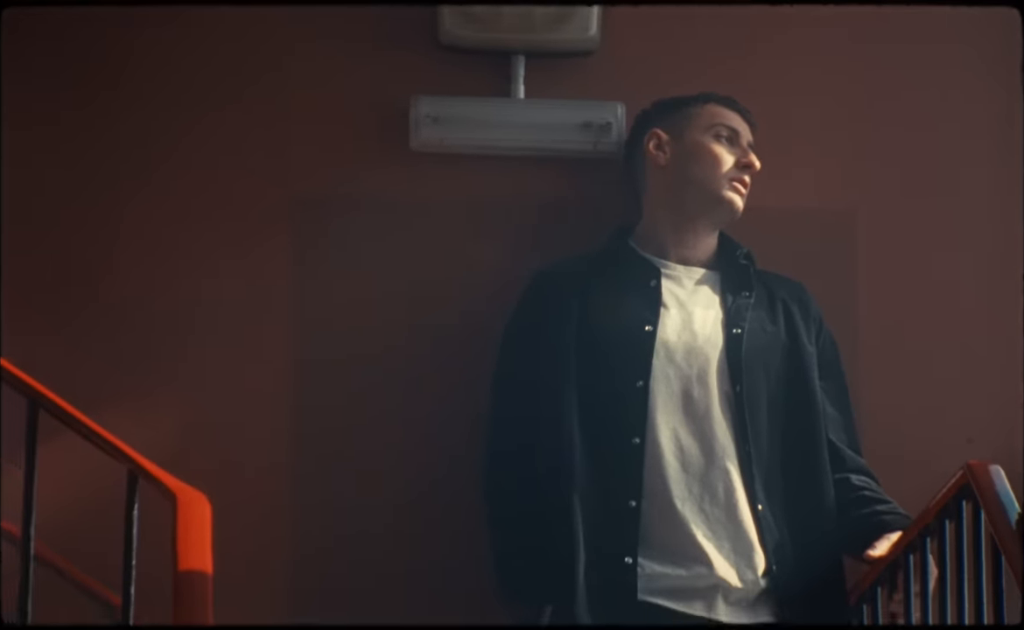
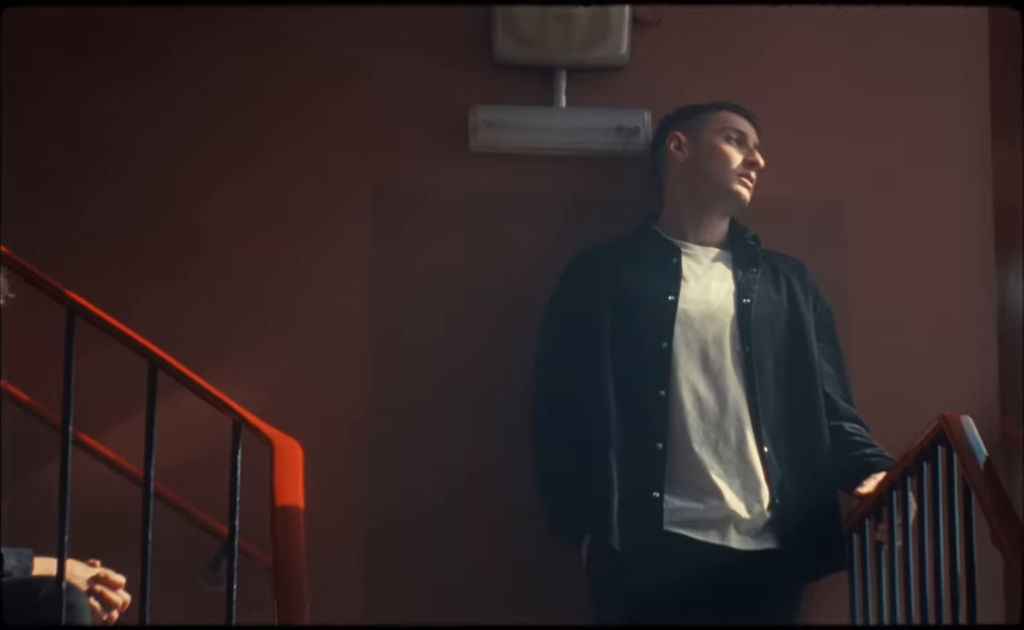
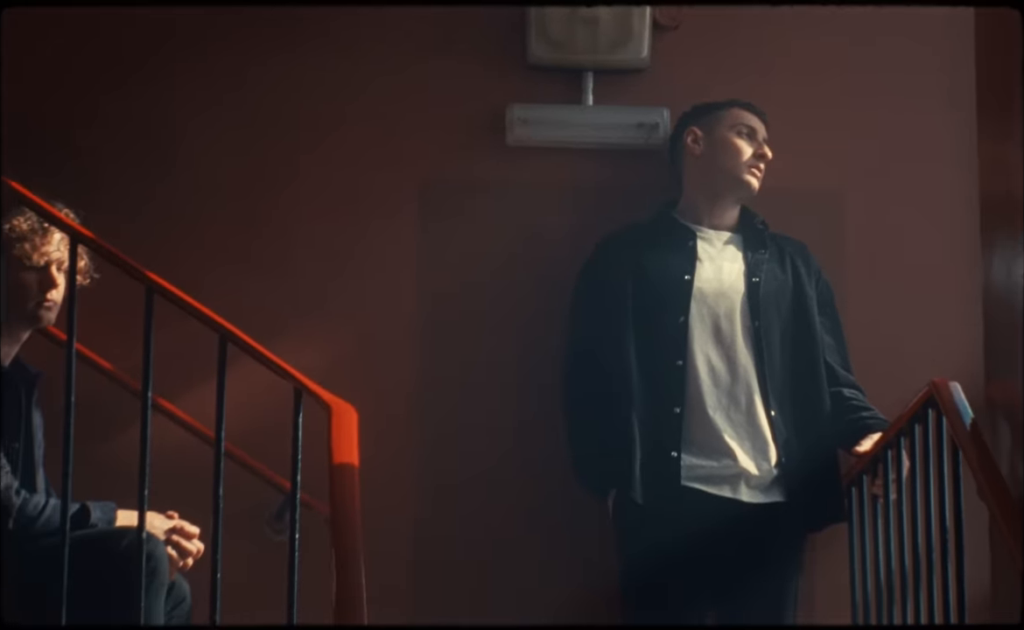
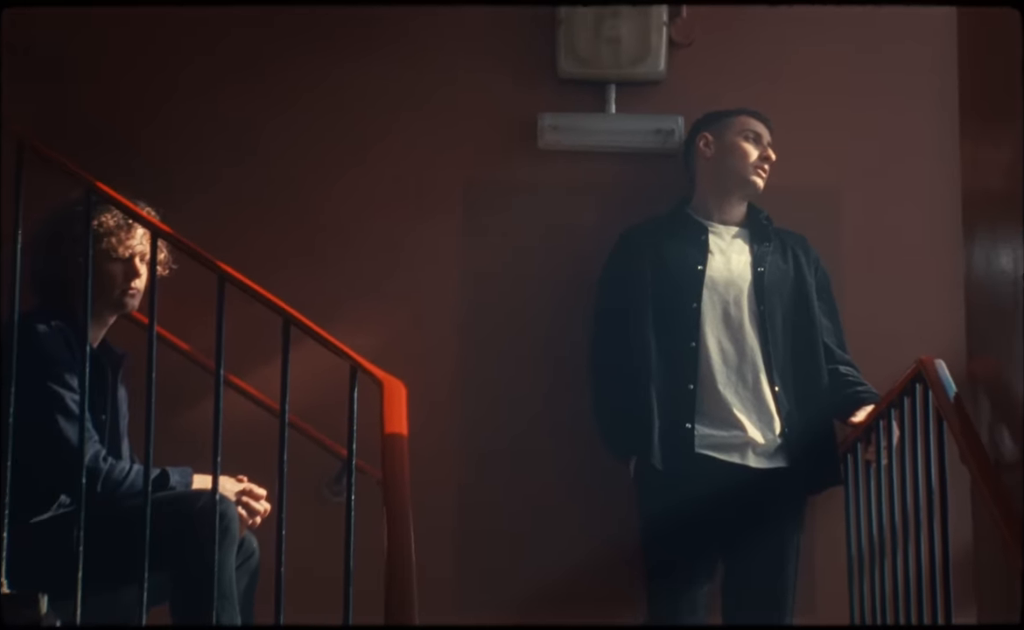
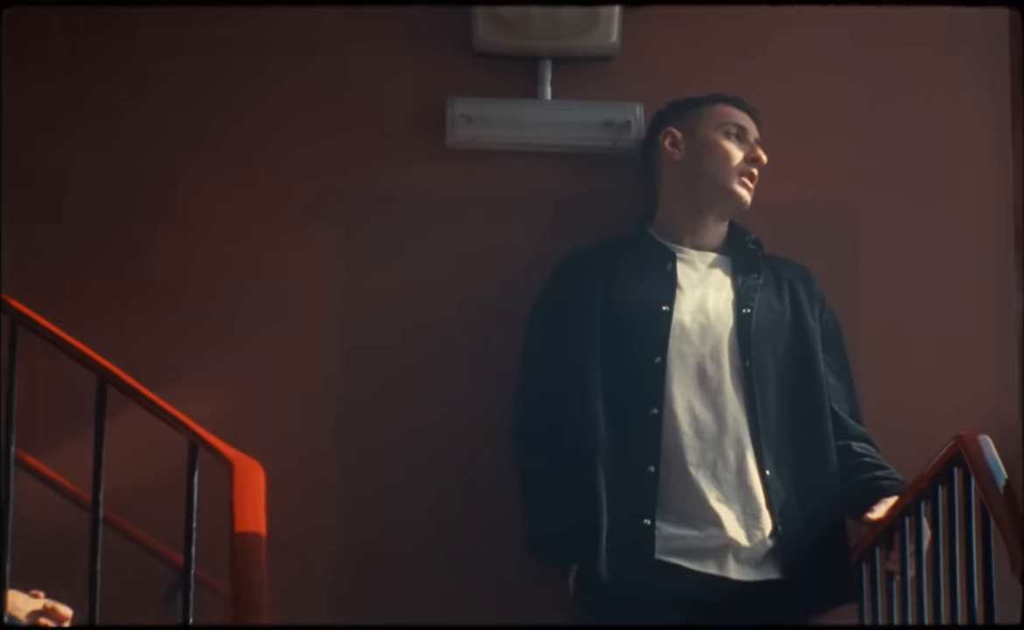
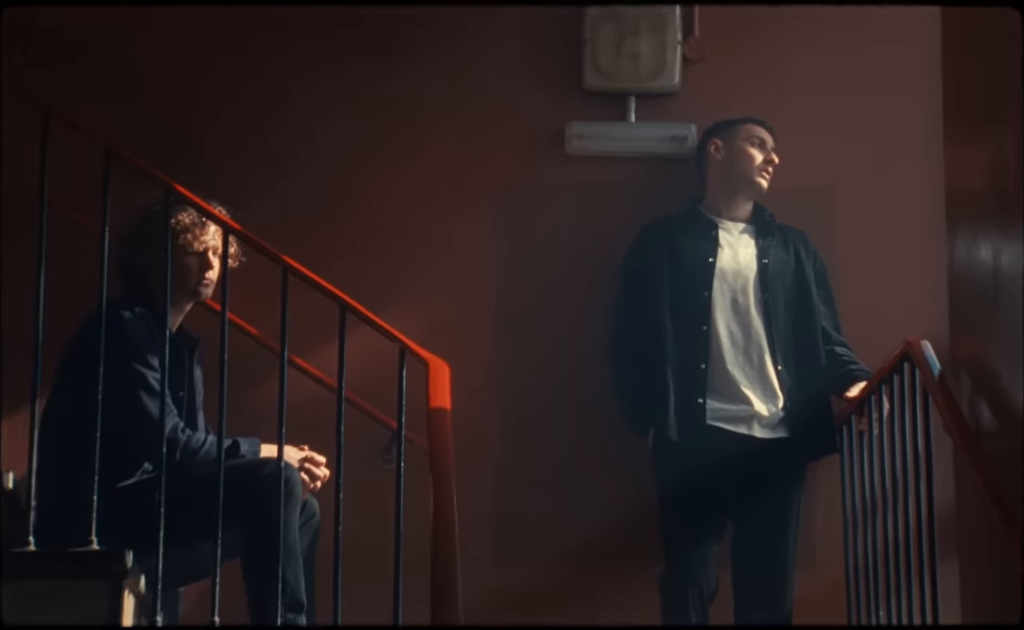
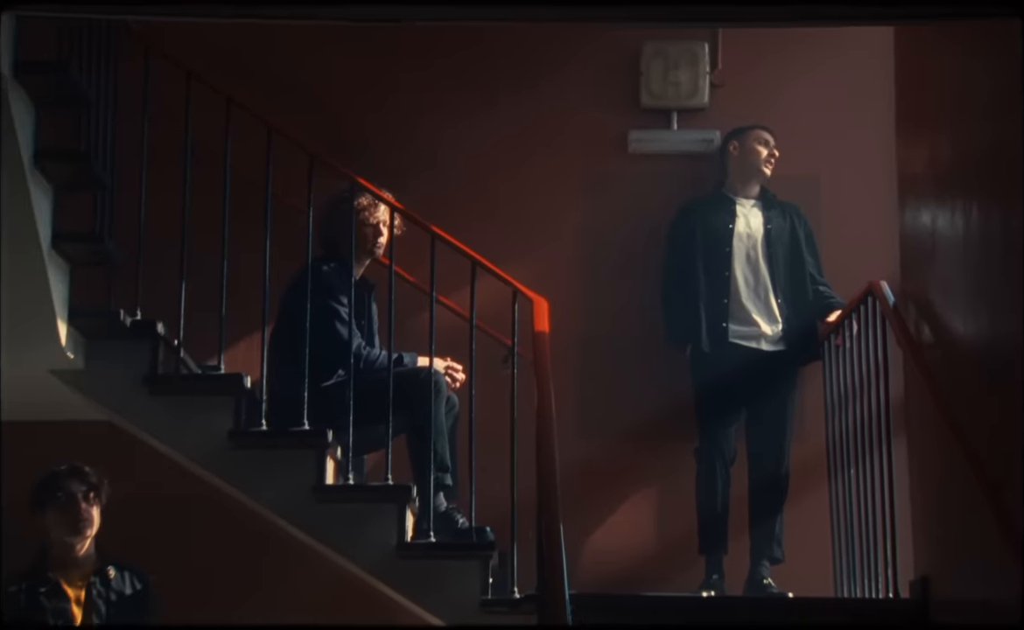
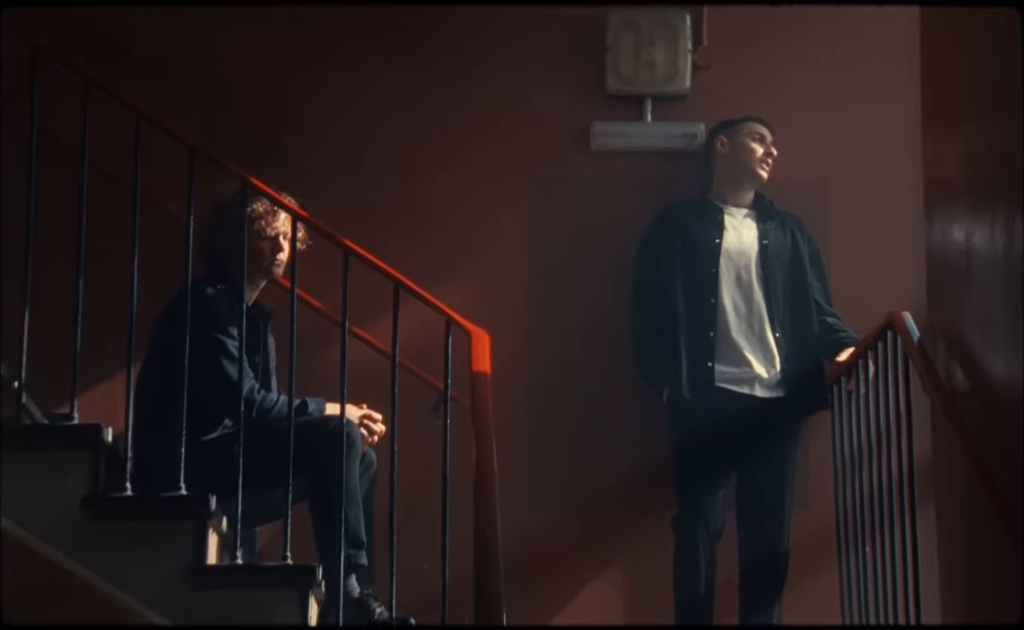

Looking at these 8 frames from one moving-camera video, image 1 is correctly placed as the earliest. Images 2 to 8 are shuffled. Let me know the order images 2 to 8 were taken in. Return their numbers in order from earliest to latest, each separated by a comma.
5, 2, 3, 4, 6, 8, 7
